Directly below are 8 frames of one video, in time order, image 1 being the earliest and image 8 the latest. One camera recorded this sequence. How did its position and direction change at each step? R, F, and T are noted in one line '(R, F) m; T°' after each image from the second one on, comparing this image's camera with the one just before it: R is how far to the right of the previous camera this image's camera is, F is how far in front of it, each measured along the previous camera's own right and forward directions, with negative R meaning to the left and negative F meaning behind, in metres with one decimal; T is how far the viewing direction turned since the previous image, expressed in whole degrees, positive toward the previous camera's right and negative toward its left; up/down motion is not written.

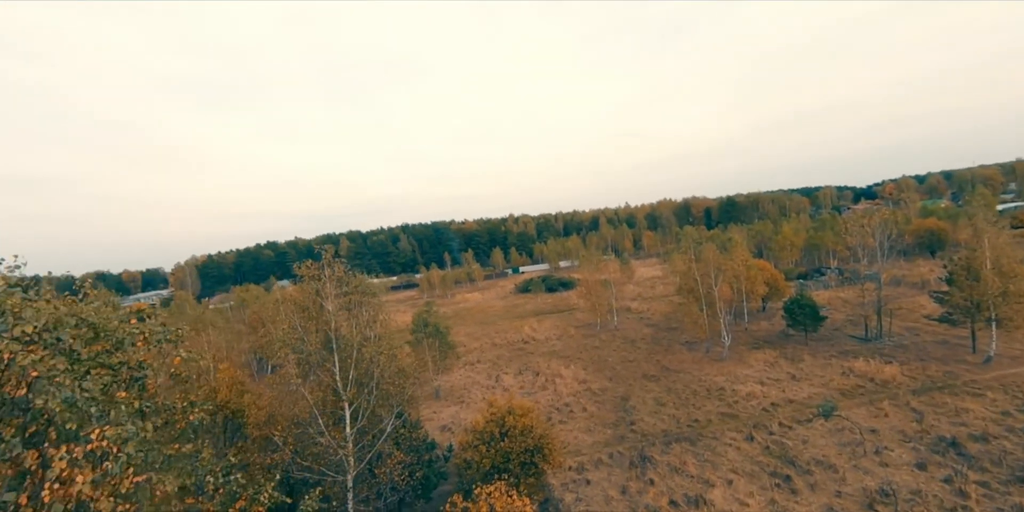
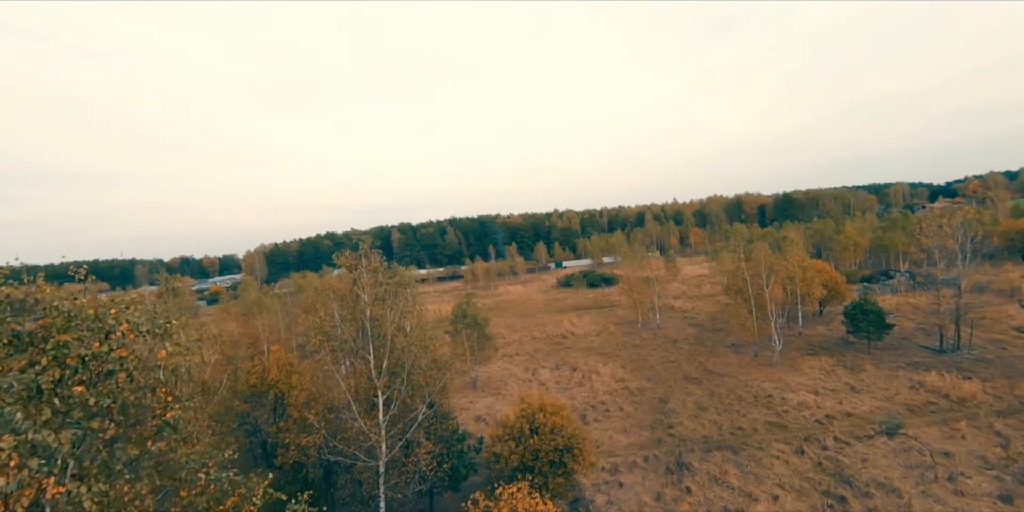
(+0.2, +0.4) m; -6°
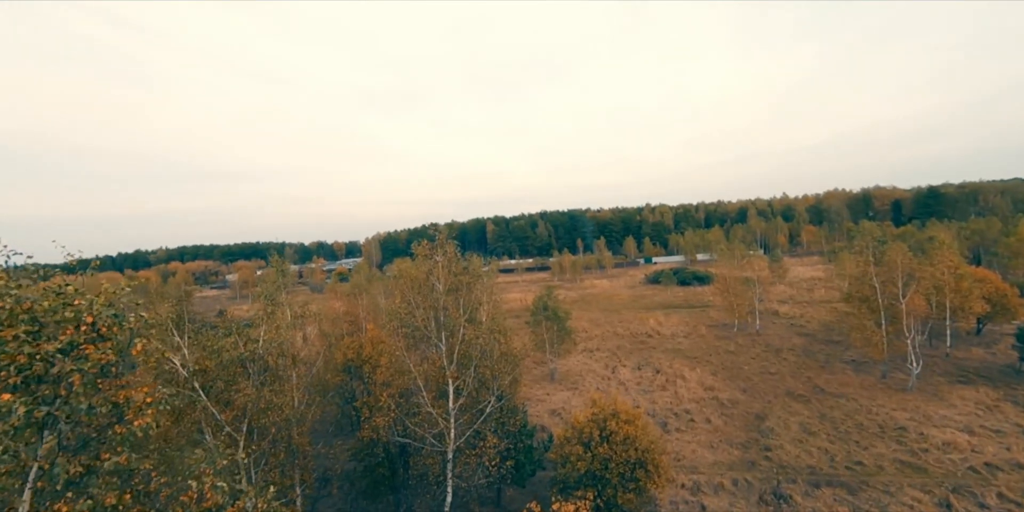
(+0.3, +0.8) m; -12°
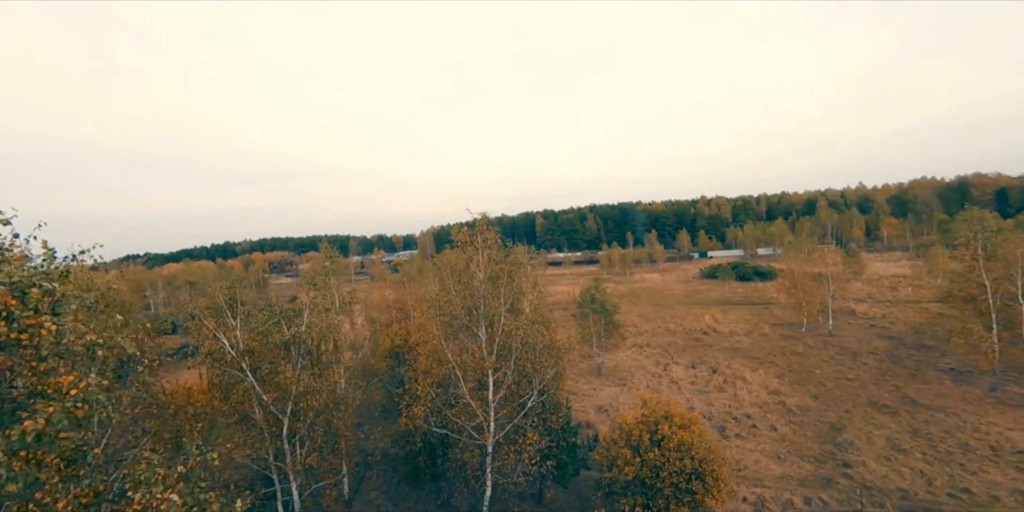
(+0.1, +1.1) m; -7°
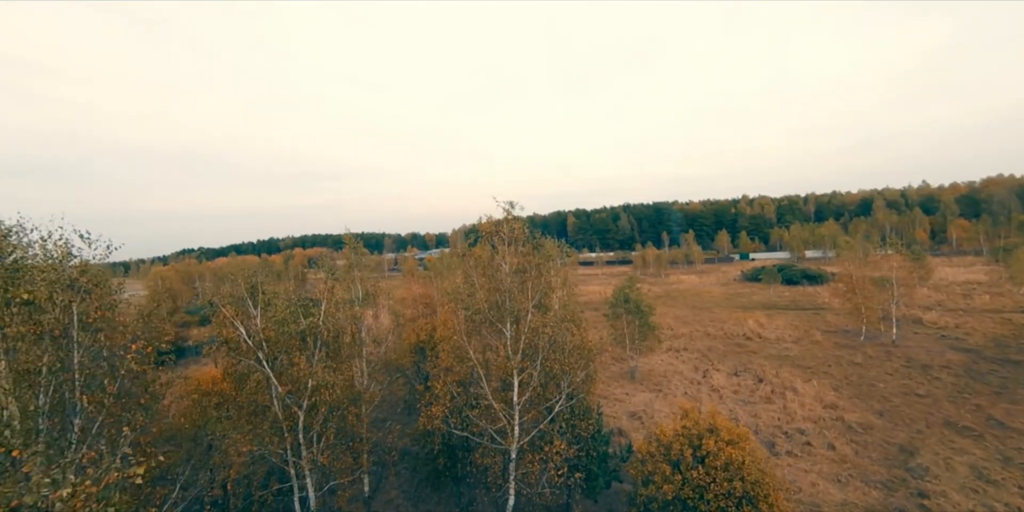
(+0.1, +1.3) m; -4°
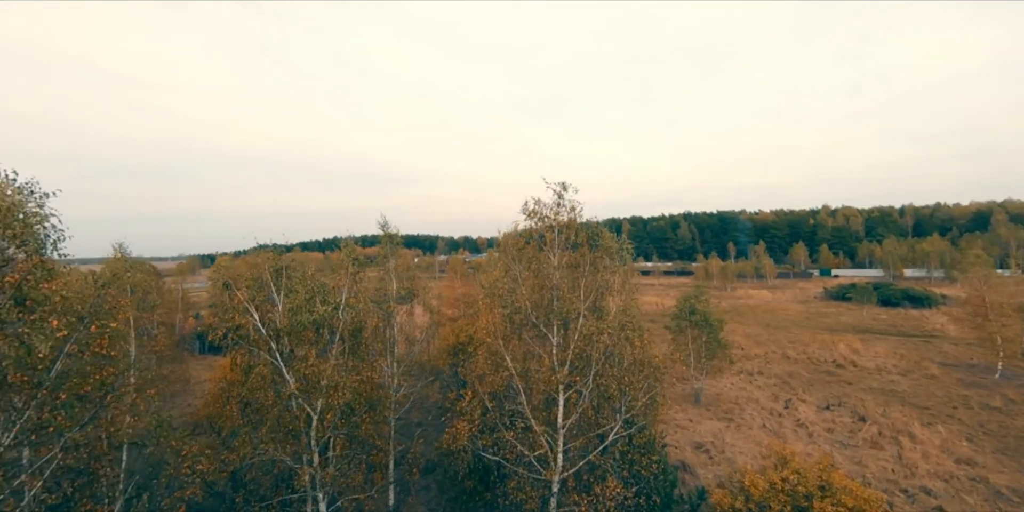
(+0.1, +2.8) m; -7°
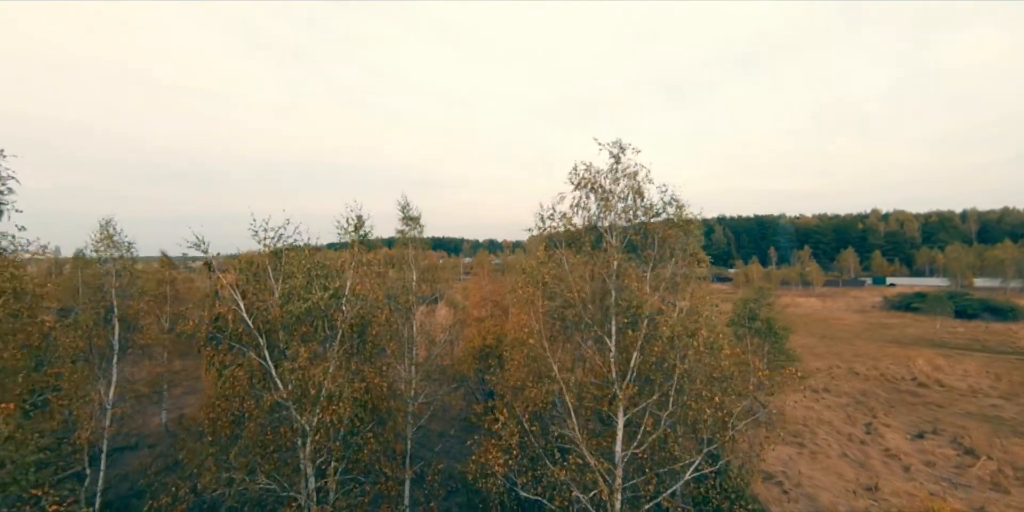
(-0.6, +3.0) m; -3°
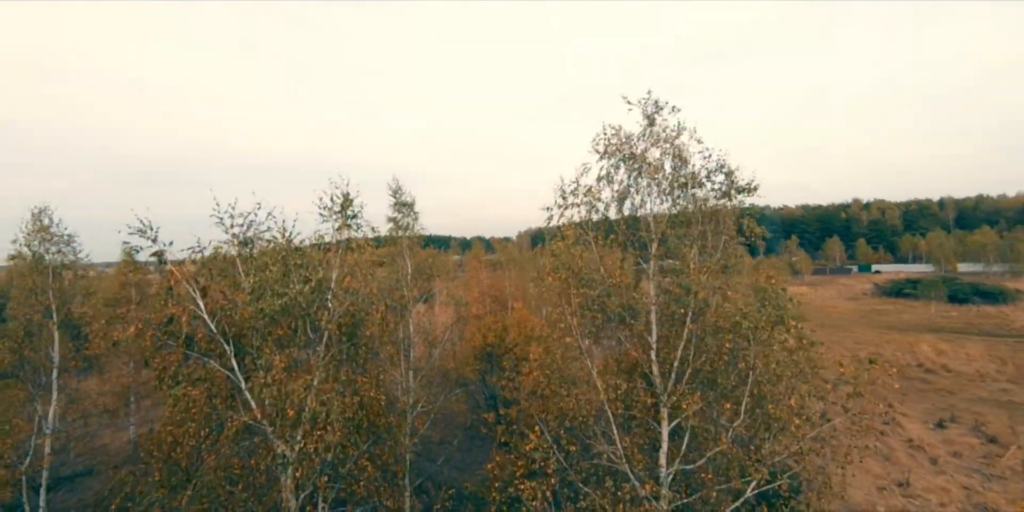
(-0.8, +1.8) m; +2°
